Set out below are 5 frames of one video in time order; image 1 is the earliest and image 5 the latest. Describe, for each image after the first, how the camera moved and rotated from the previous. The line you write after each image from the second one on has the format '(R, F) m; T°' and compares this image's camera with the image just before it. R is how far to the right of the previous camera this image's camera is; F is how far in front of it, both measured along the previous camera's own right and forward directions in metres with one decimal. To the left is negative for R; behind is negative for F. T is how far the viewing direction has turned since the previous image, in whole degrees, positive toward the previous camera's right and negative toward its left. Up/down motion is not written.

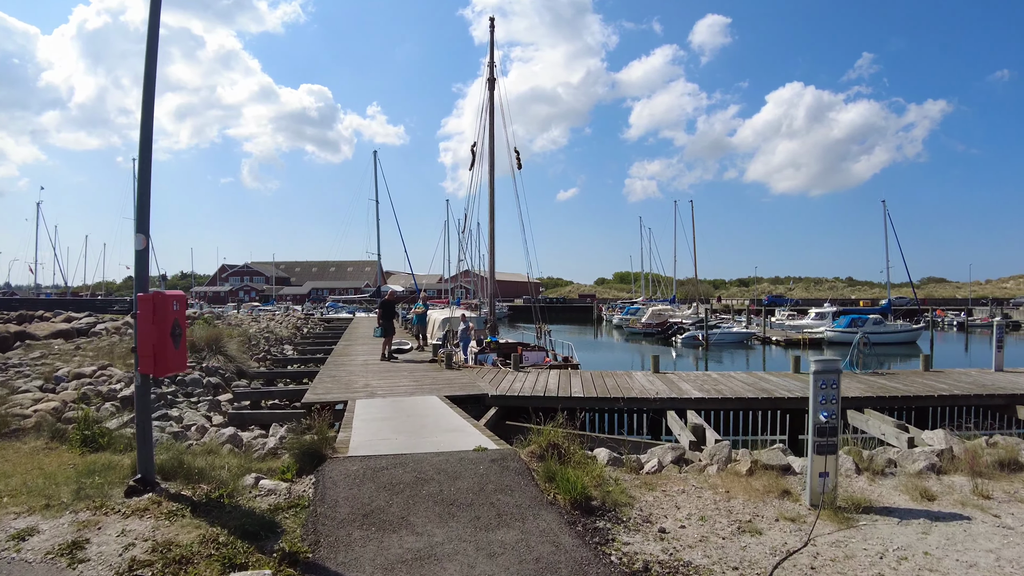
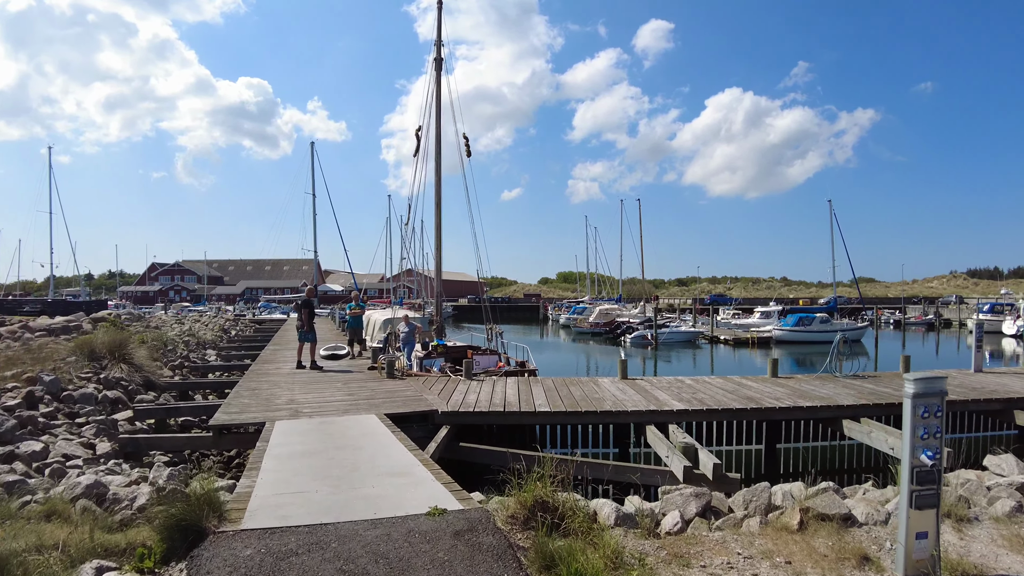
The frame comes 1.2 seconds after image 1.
(-0.2, +1.5) m; +6°
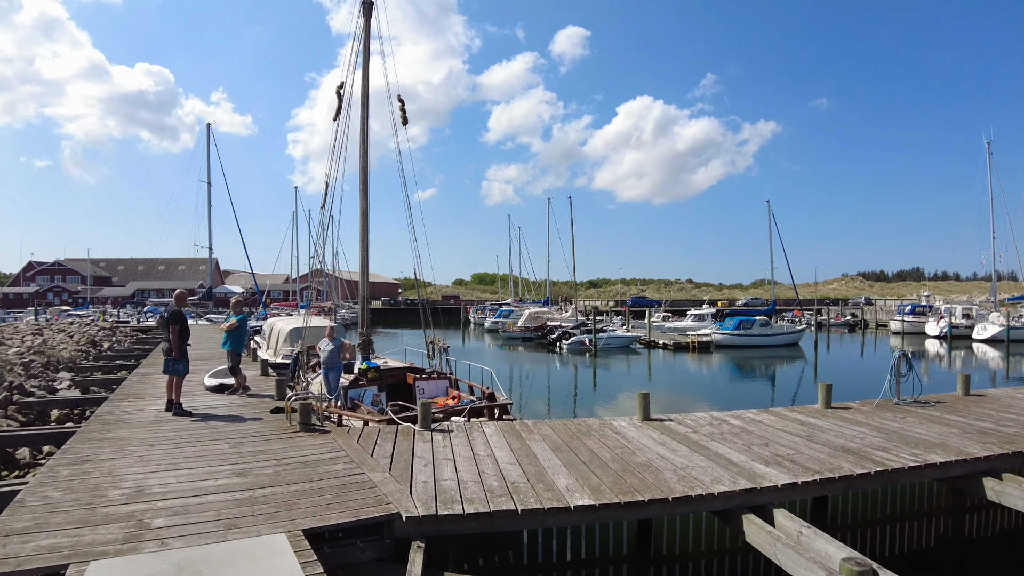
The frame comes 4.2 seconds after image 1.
(-0.9, +3.5) m; +9°
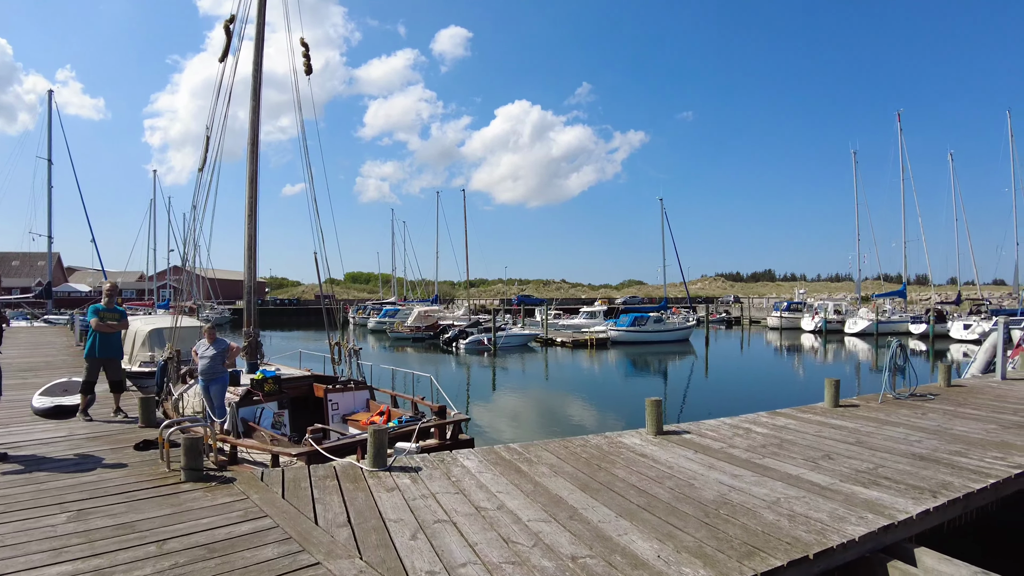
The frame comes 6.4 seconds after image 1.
(-1.1, +2.2) m; +12°
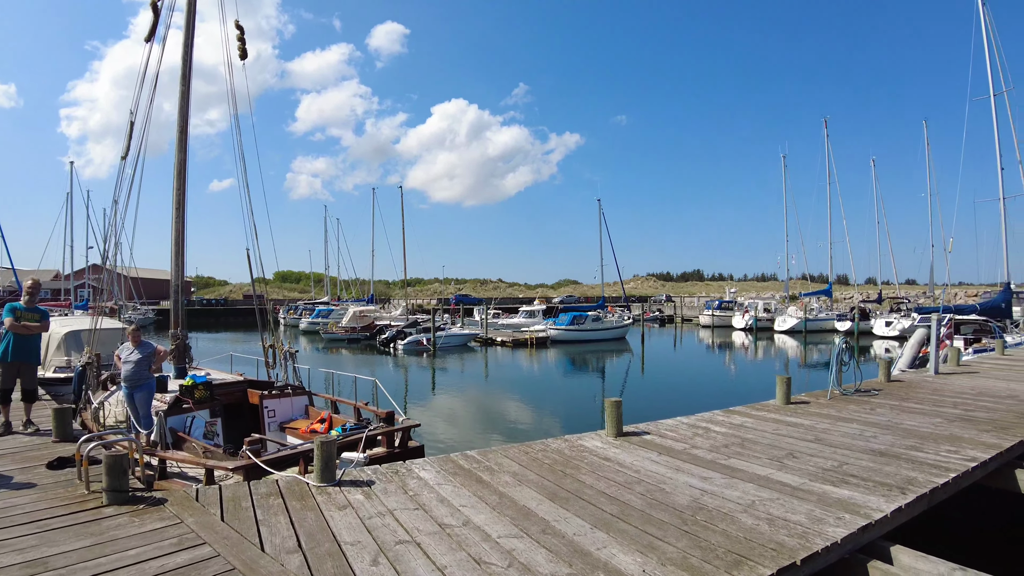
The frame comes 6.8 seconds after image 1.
(-0.2, +0.3) m; +6°
